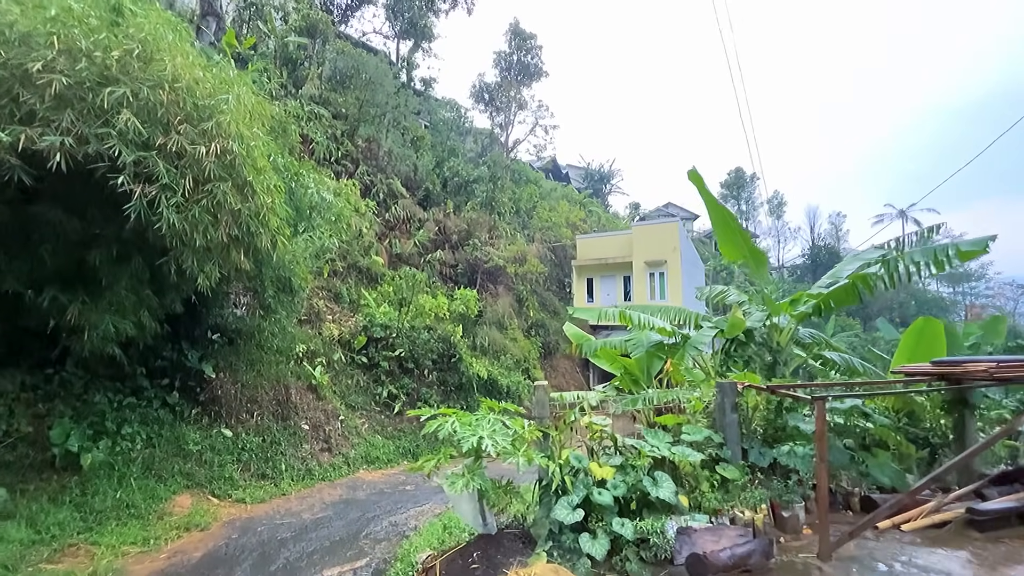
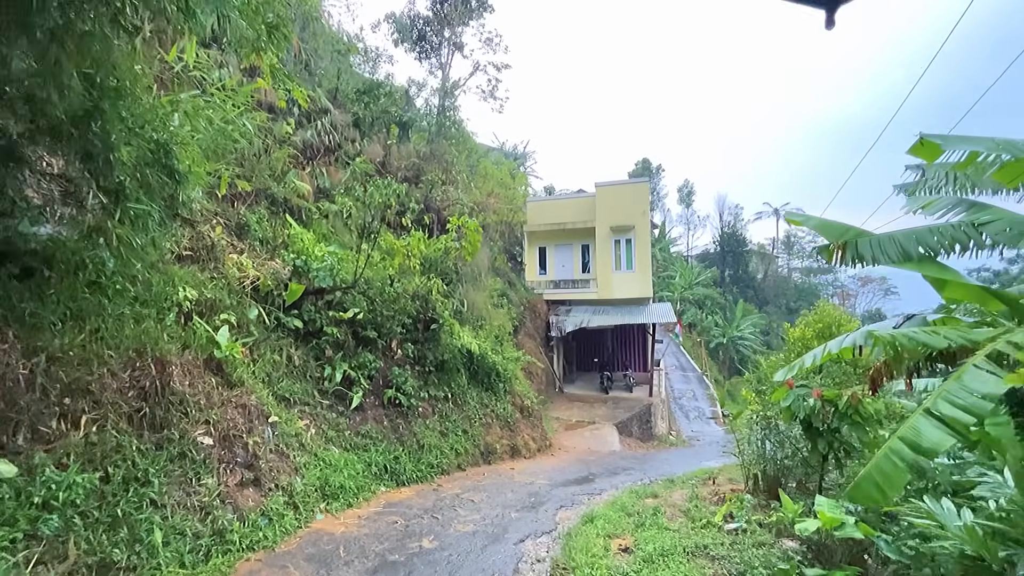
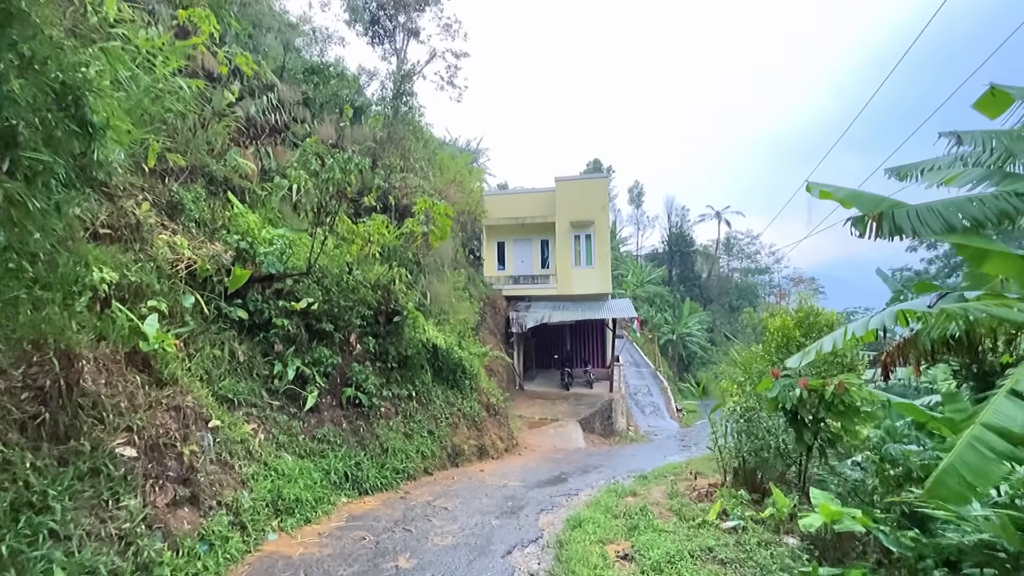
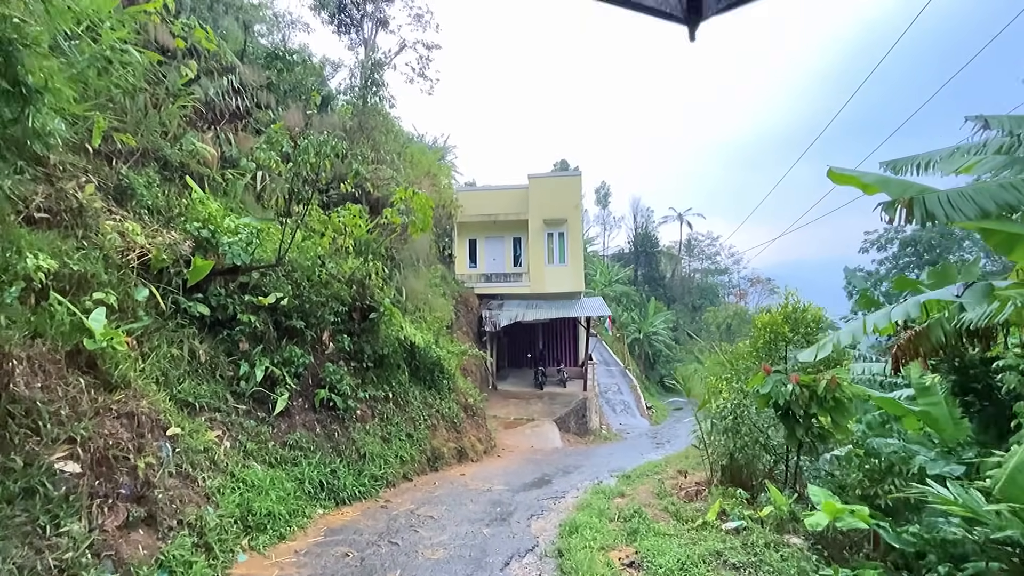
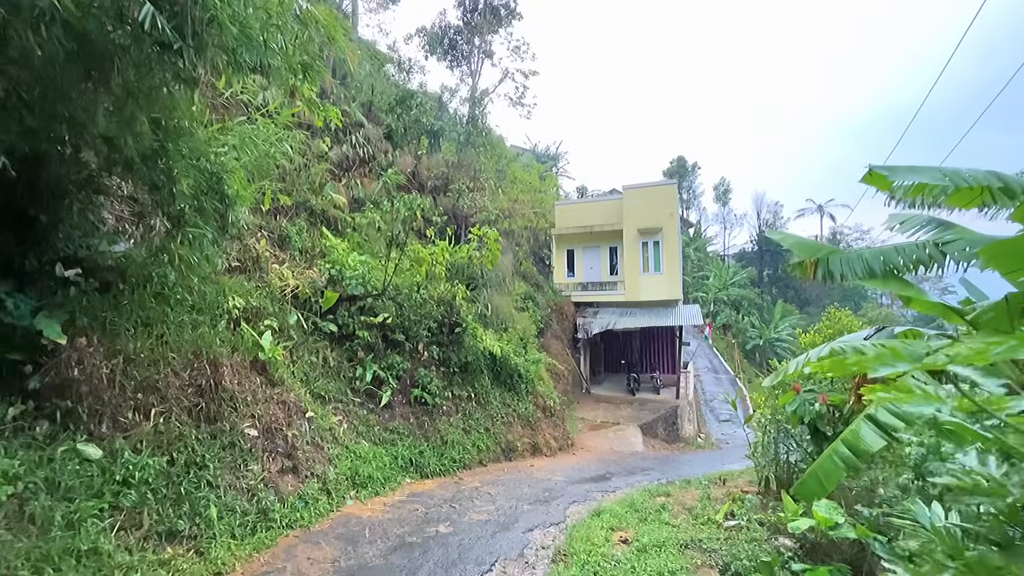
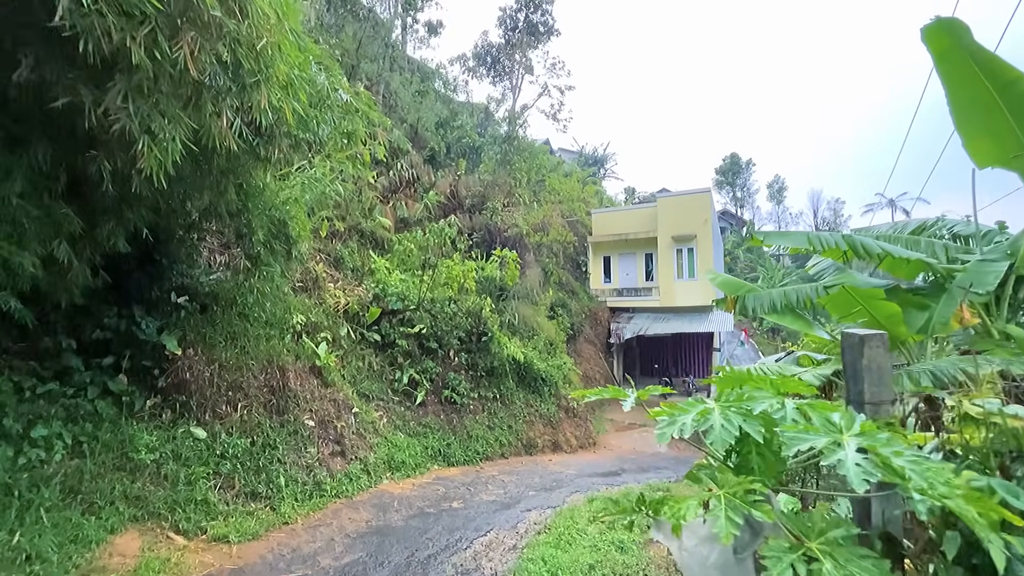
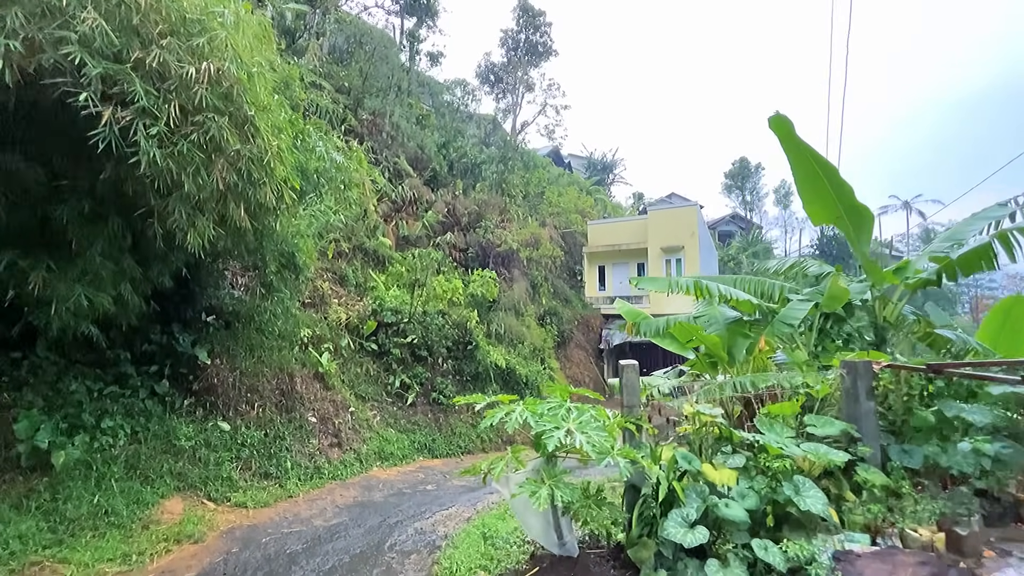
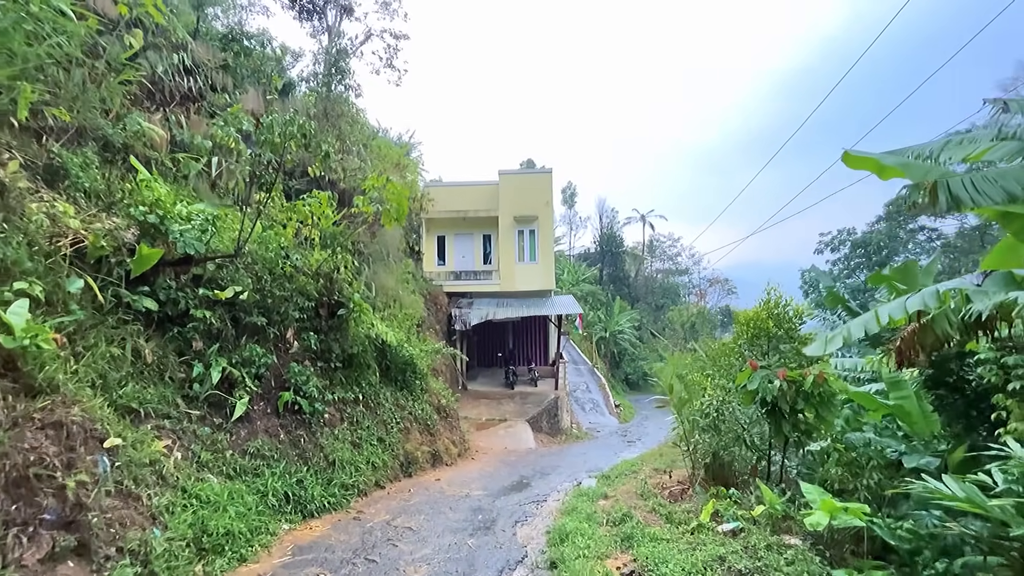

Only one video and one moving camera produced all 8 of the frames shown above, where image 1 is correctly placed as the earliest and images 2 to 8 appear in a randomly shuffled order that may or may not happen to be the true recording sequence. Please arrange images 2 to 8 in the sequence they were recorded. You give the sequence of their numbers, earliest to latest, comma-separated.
7, 6, 5, 2, 3, 4, 8
